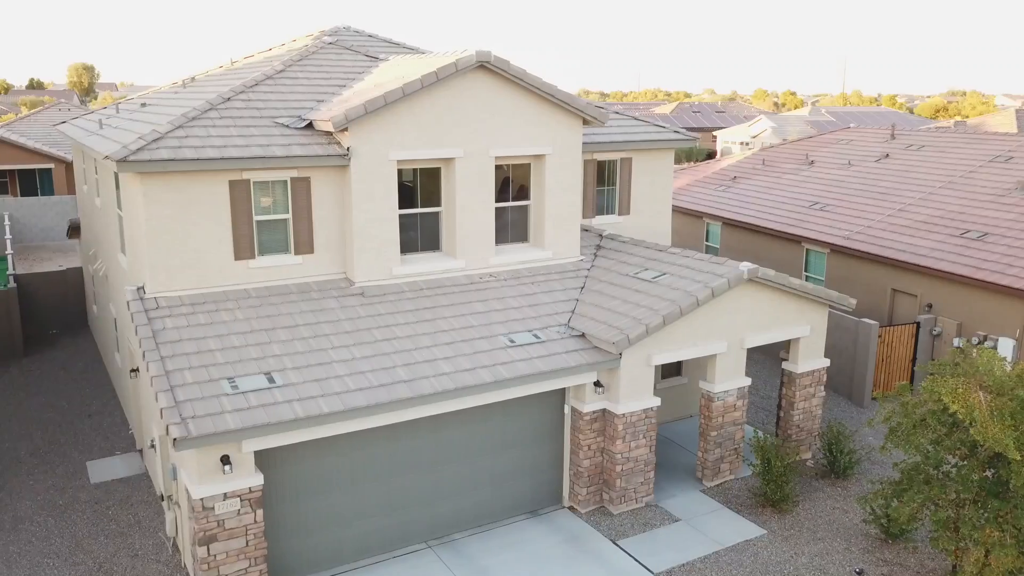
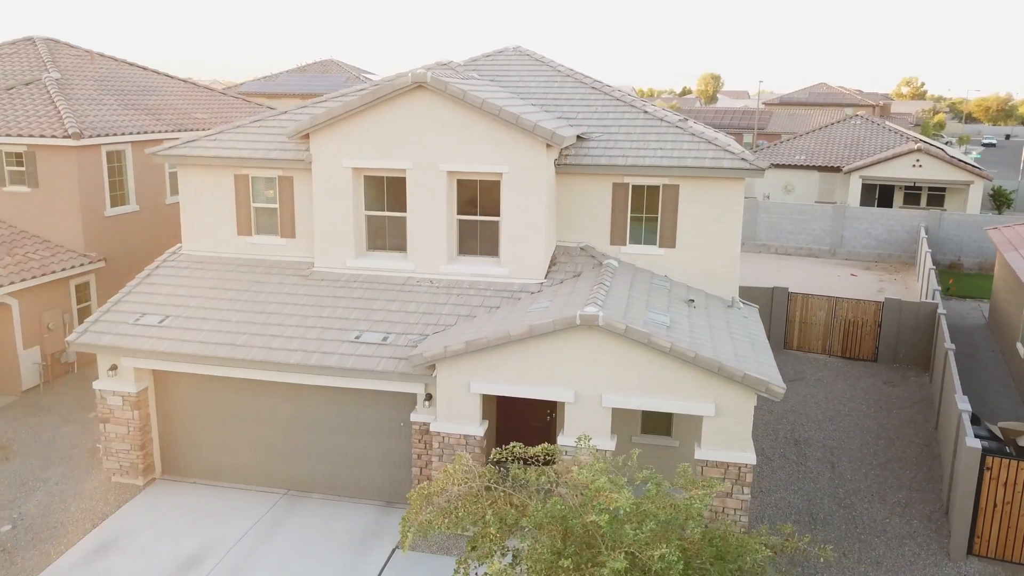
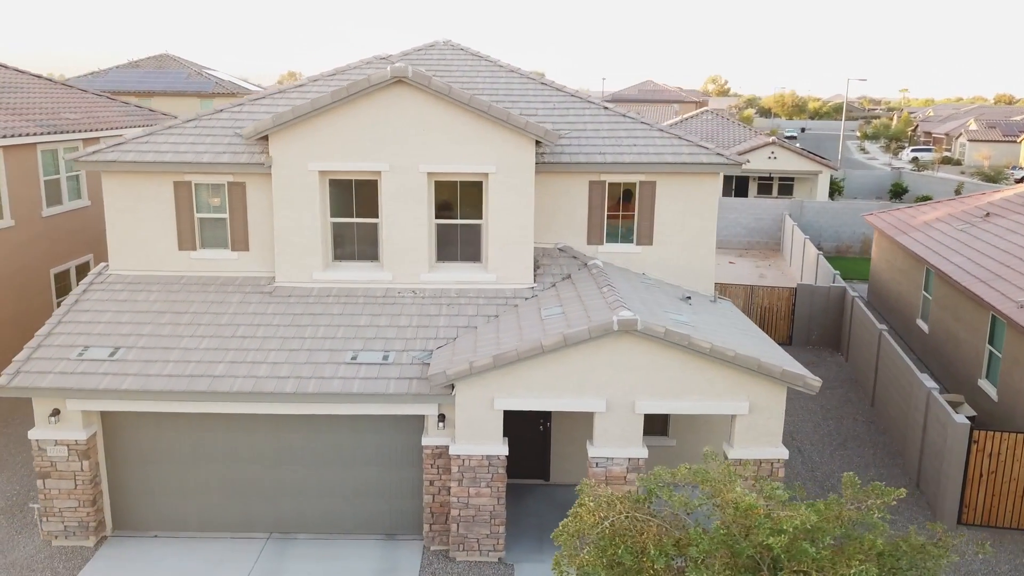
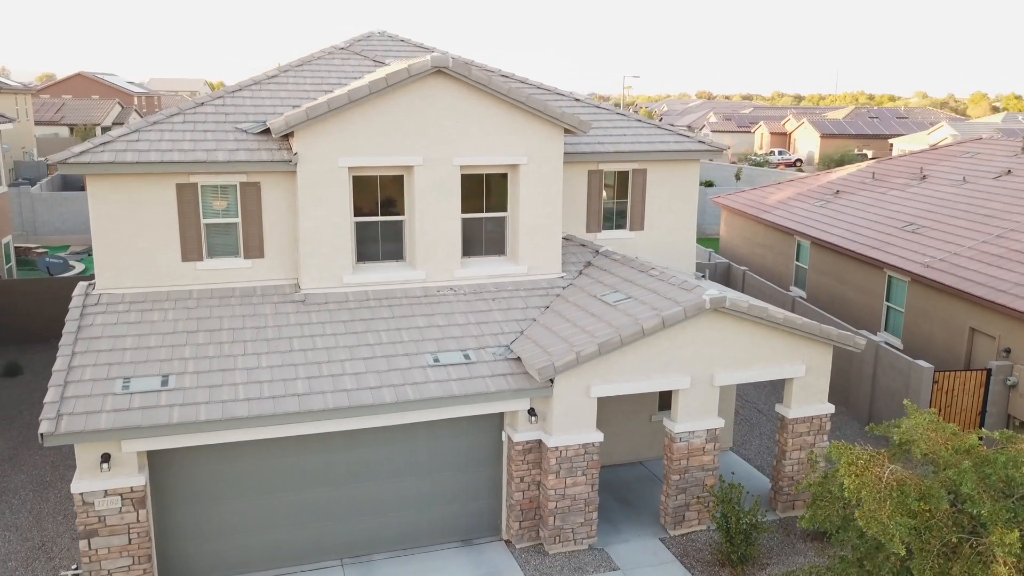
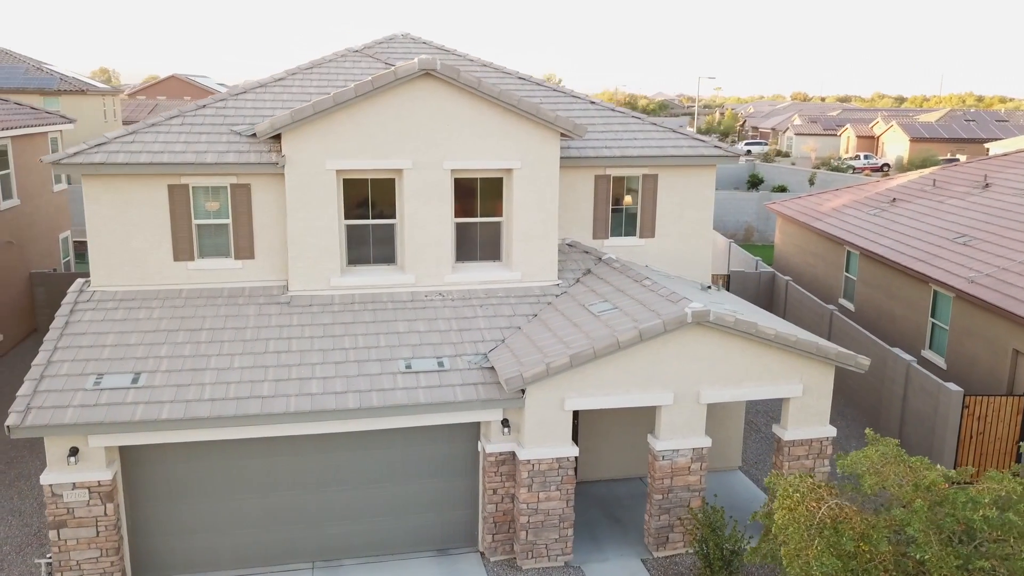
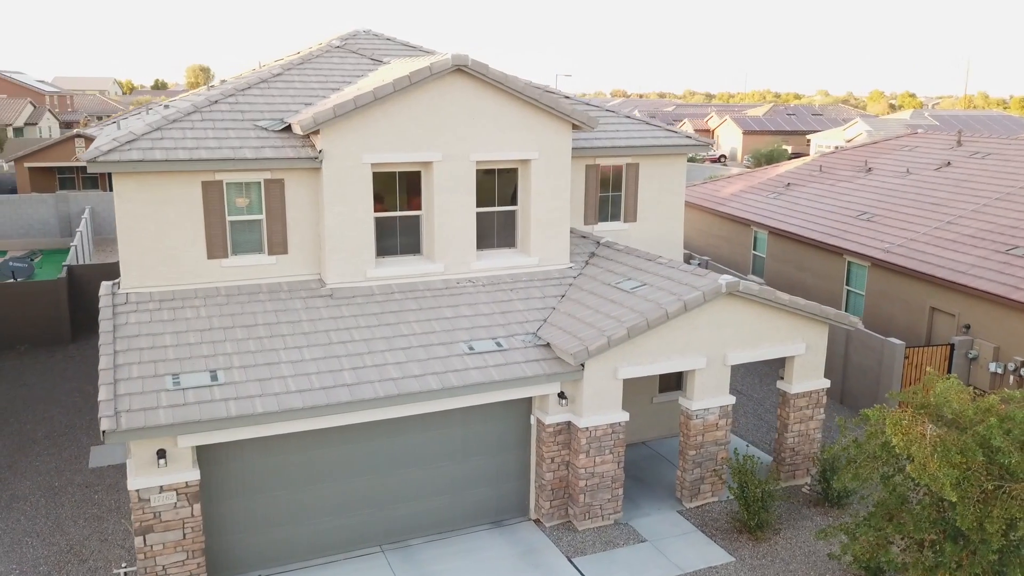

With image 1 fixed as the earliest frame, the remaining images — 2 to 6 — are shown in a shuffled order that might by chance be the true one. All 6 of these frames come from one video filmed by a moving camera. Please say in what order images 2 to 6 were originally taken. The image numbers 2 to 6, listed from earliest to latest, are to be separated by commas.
6, 4, 5, 3, 2
